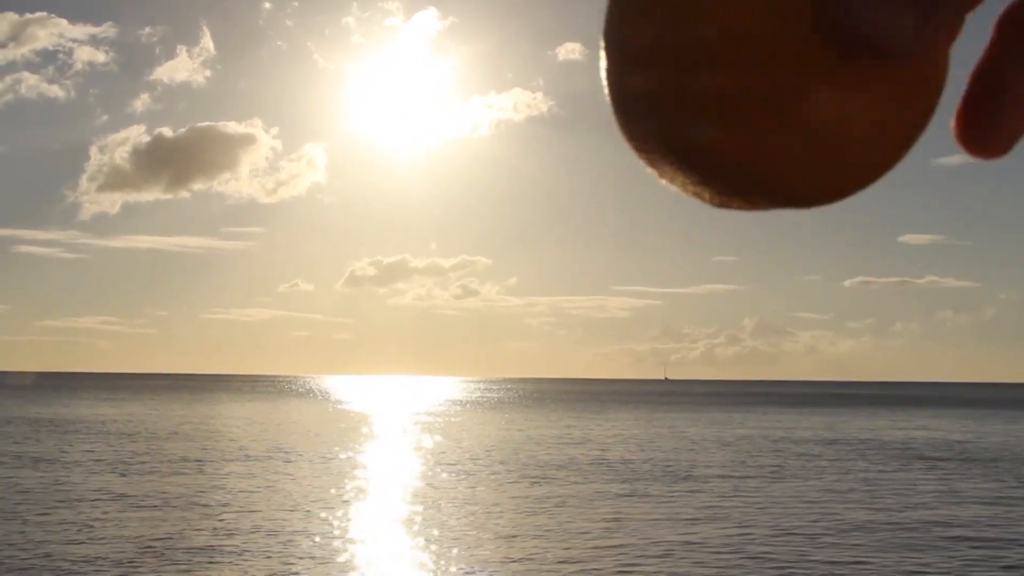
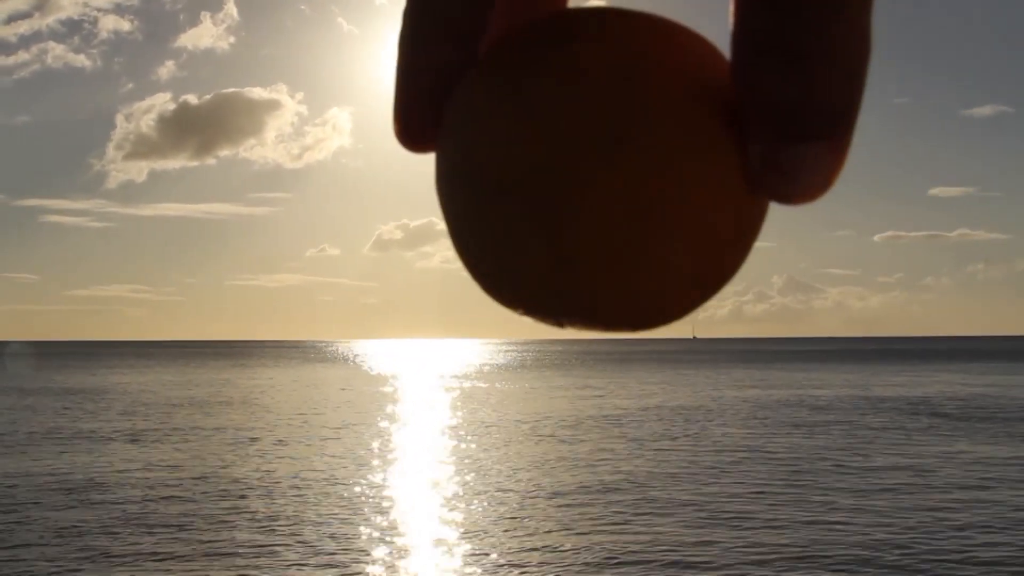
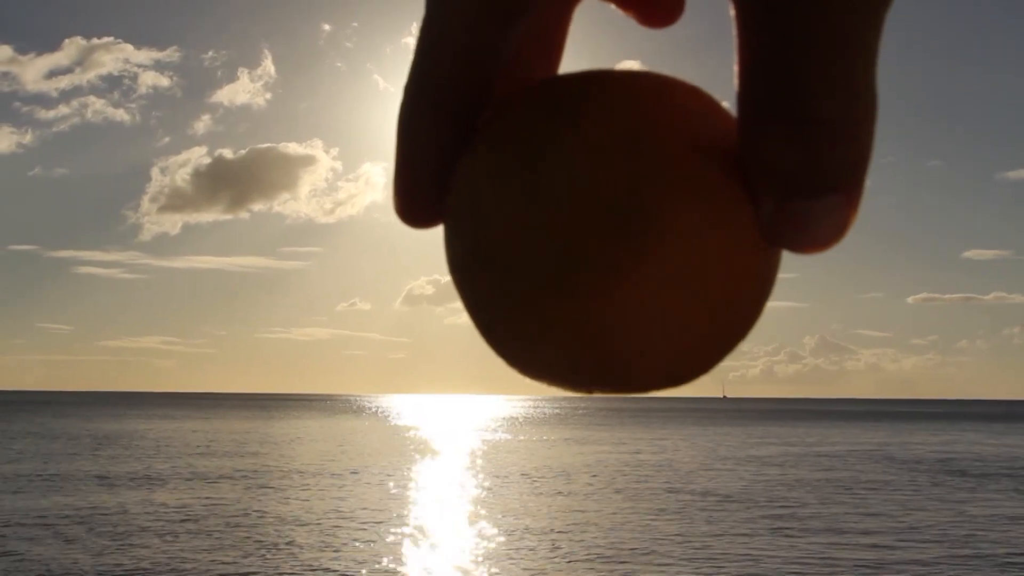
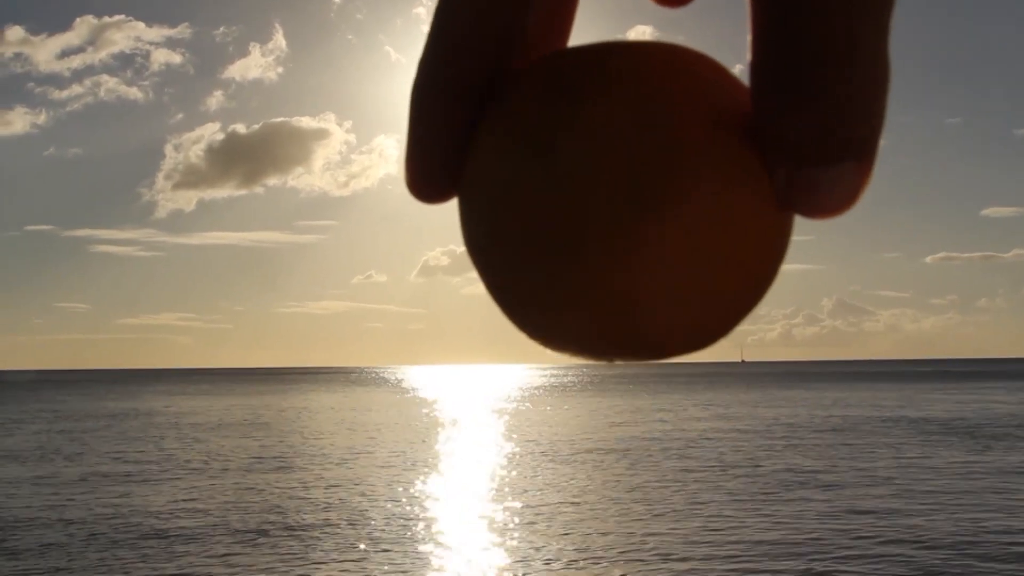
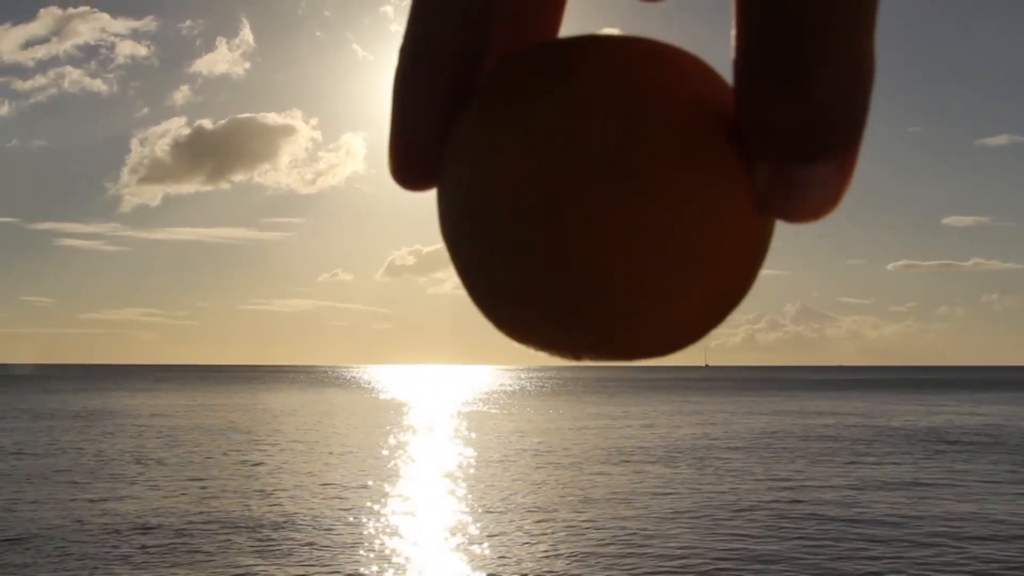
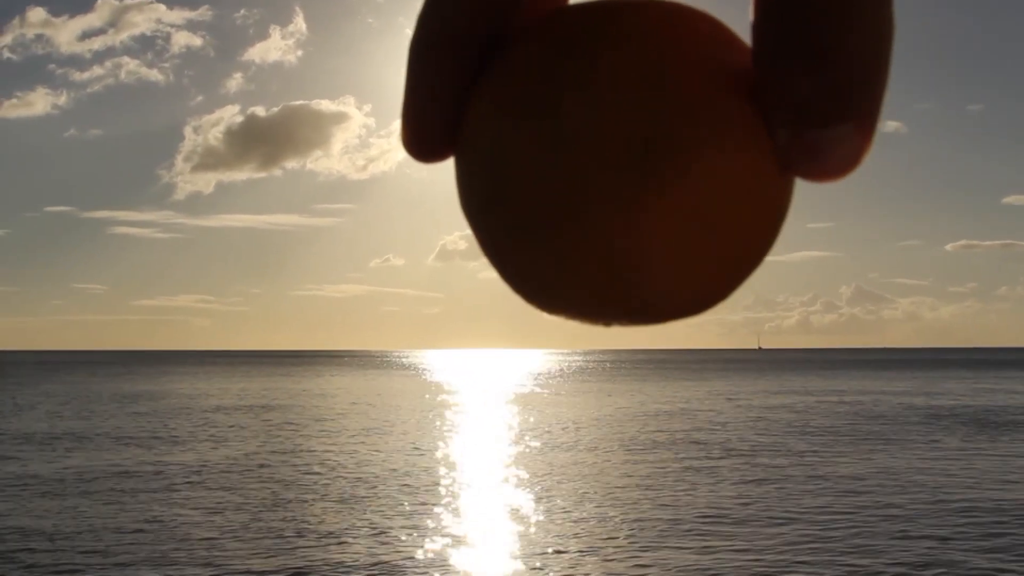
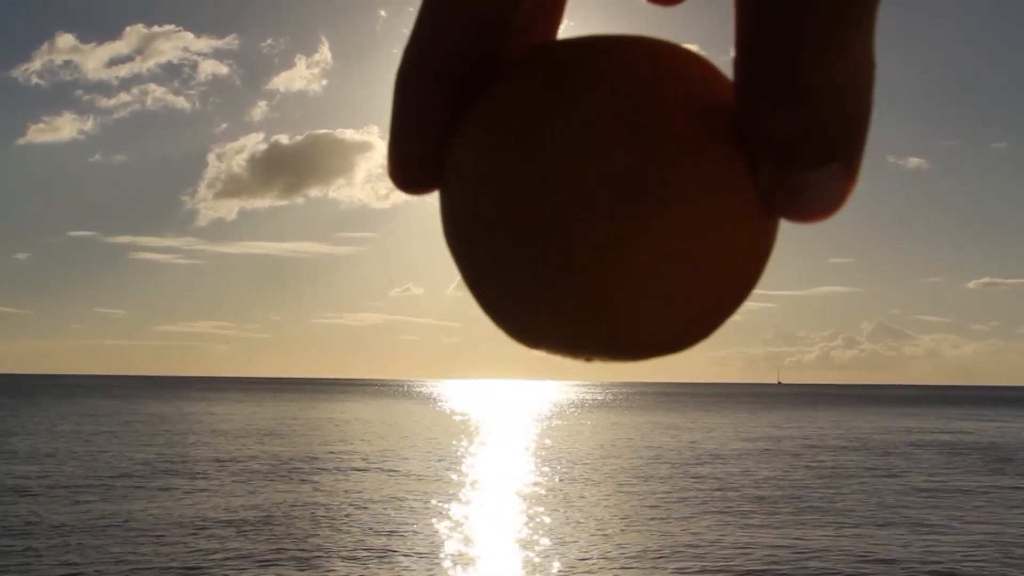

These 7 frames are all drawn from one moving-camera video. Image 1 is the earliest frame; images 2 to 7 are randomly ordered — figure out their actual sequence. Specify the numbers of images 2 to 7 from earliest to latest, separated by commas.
2, 5, 3, 4, 6, 7
